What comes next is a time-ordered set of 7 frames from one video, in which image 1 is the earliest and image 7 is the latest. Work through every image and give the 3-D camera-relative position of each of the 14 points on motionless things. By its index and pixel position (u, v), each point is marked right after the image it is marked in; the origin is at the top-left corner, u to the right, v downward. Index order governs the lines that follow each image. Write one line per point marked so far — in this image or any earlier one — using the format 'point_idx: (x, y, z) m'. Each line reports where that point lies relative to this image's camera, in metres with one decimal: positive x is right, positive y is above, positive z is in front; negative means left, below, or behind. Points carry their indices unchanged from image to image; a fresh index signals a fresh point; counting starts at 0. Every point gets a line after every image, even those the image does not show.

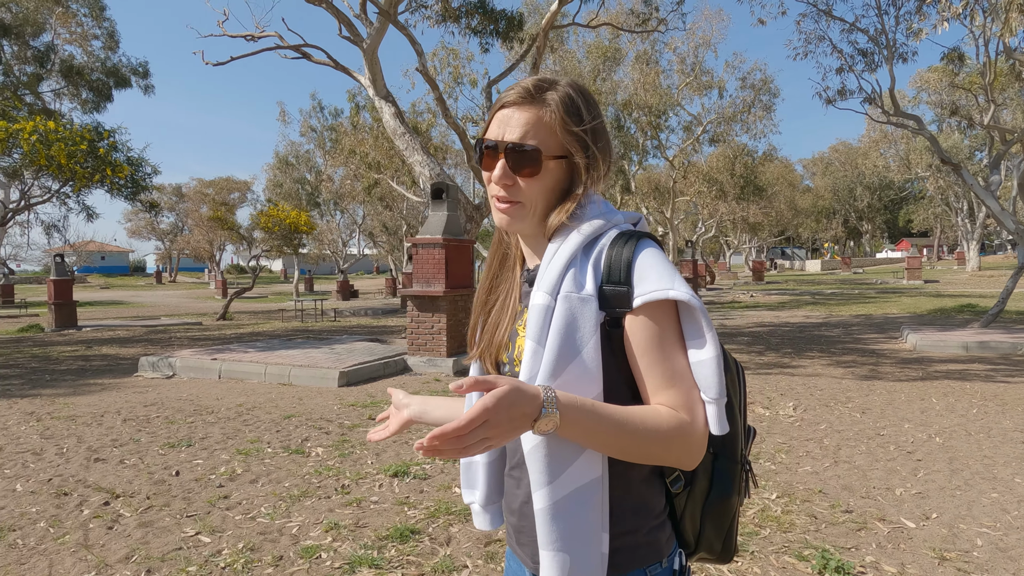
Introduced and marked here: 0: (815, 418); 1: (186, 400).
0: (+3.2, -1.4, +6.5) m
1: (-3.9, -1.4, +7.5) m
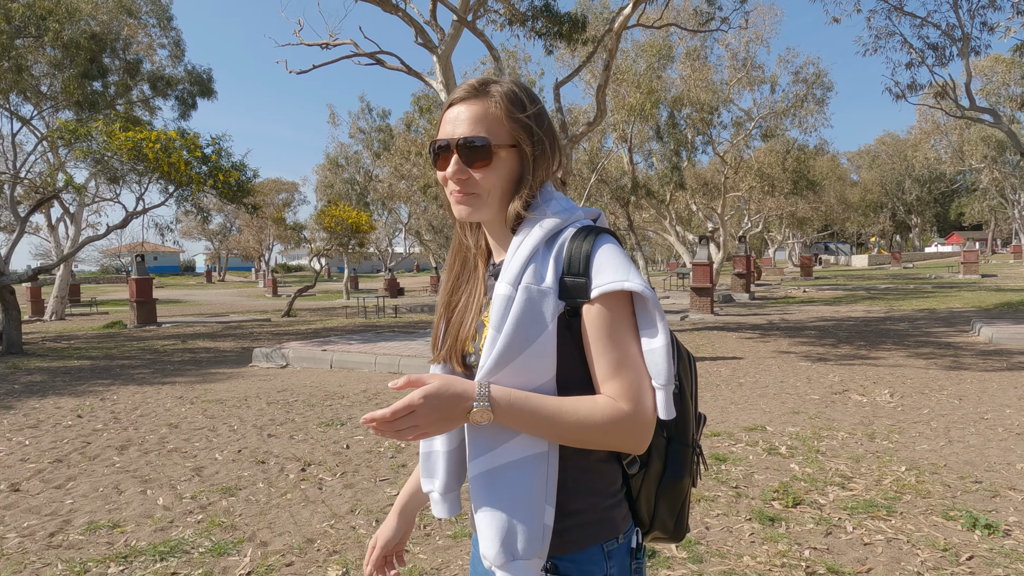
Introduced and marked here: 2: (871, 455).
0: (+4.5, -1.3, +6.8) m
1: (-2.6, -1.3, +8.2) m
2: (+2.9, -1.3, +5.0) m
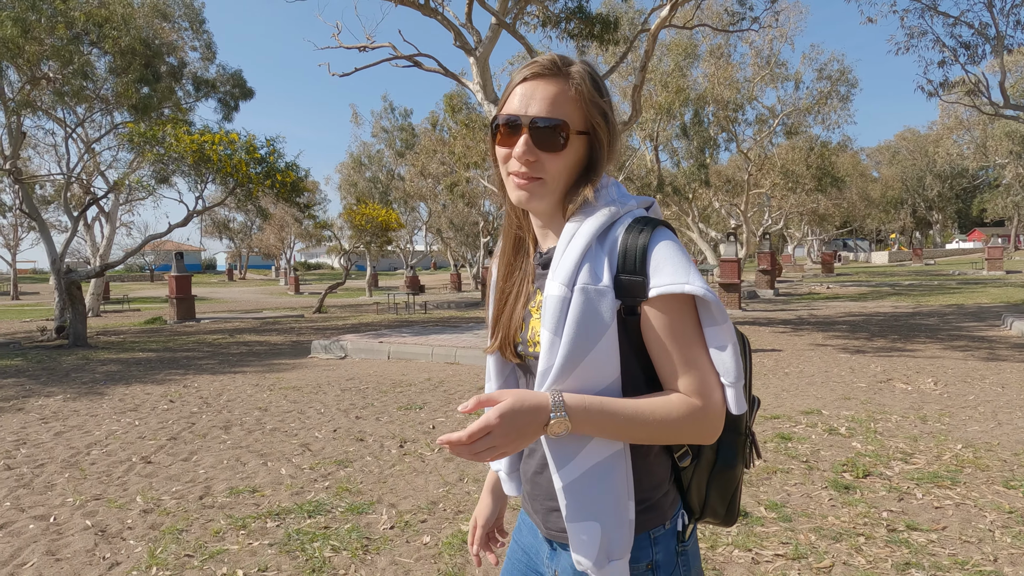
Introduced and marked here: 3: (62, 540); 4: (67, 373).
0: (+5.2, -1.2, +7.1) m
1: (-1.9, -1.2, +8.7) m
2: (+3.6, -1.3, +5.3) m
3: (-2.6, -1.4, +3.5) m
4: (-6.8, -1.3, +9.4) m
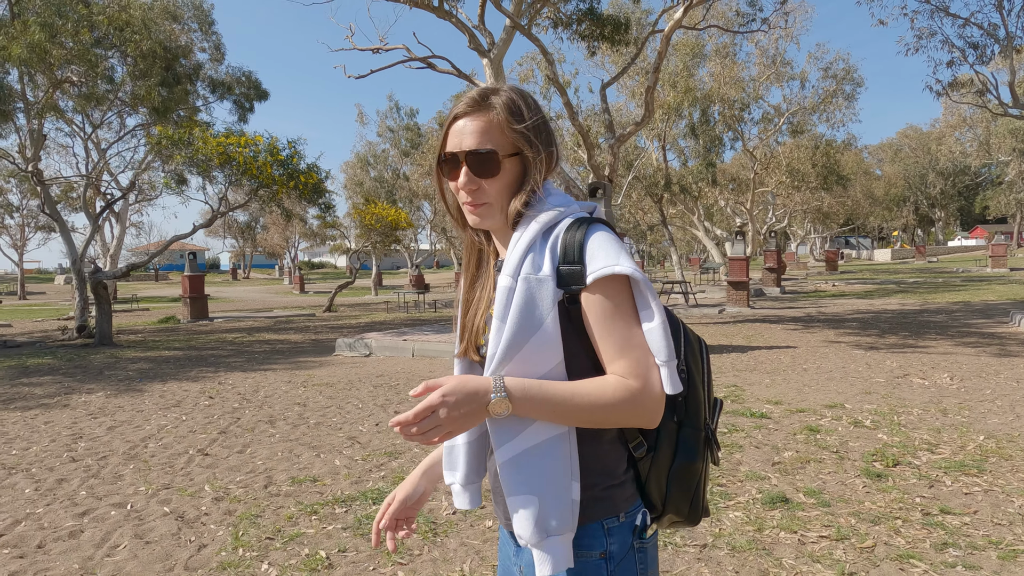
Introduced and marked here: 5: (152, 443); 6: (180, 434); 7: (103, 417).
0: (+5.5, -1.1, +7.4) m
1: (-1.5, -1.2, +8.9) m
2: (+3.9, -1.2, +5.5) m
3: (-2.2, -1.4, +3.8) m
4: (-6.4, -1.3, +9.7) m
5: (-3.2, -1.4, +5.5) m
6: (-3.1, -1.4, +5.8) m
7: (-4.4, -1.4, +6.6) m
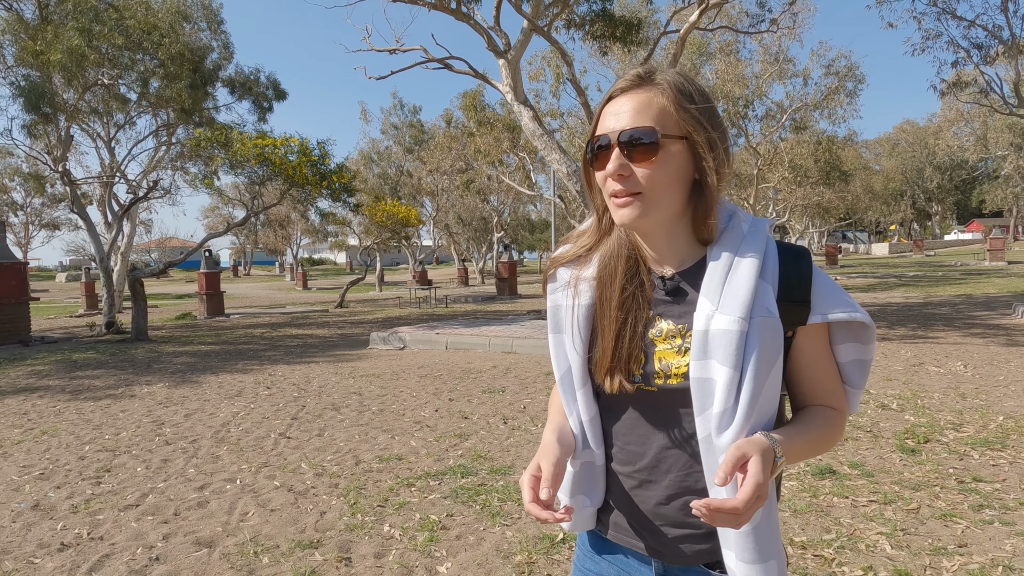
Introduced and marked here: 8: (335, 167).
0: (+6.1, -1.1, +7.8) m
1: (-1.0, -1.1, +9.3) m
2: (+4.4, -1.2, +6.0) m
3: (-1.7, -1.4, +4.2) m
4: (-5.9, -1.3, +10.1) m
5: (-2.7, -1.4, +6.0) m
6: (-2.6, -1.3, +6.3) m
7: (-3.8, -1.3, +7.0) m
8: (-3.8, +2.6, +13.2) m
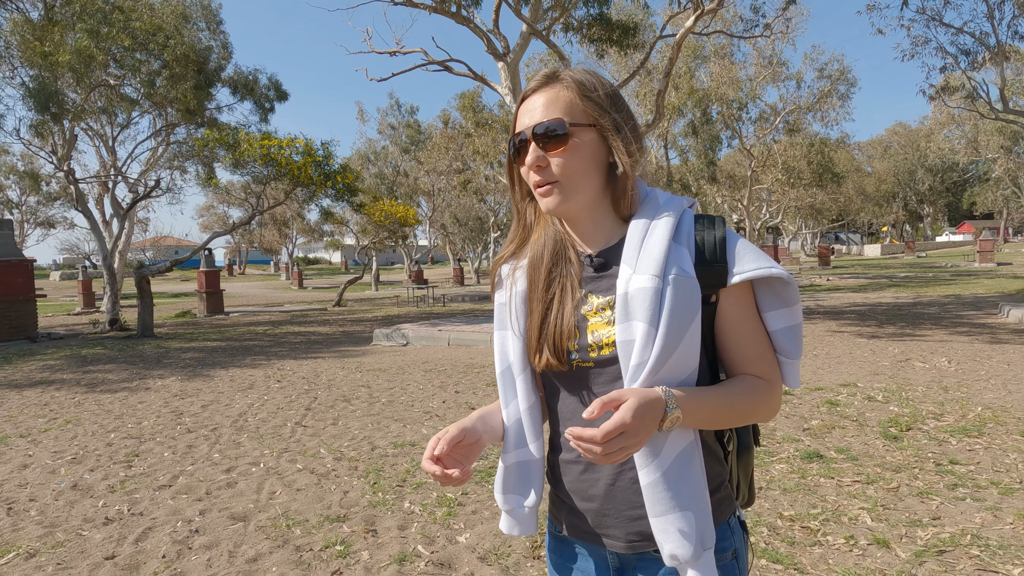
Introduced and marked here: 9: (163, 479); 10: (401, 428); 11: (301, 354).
0: (+6.1, -1.0, +8.2) m
1: (-1.0, -1.1, +9.6) m
2: (+4.5, -1.2, +6.3) m
3: (-1.6, -1.4, +4.5) m
4: (-5.9, -1.2, +10.3) m
5: (-2.6, -1.3, +6.2) m
6: (-2.6, -1.3, +6.5) m
7: (-3.8, -1.3, +7.3) m
8: (-3.8, +2.6, +13.4) m
9: (-2.5, -1.4, +4.5) m
10: (-1.0, -1.3, +5.7) m
11: (-3.6, -1.1, +10.7) m
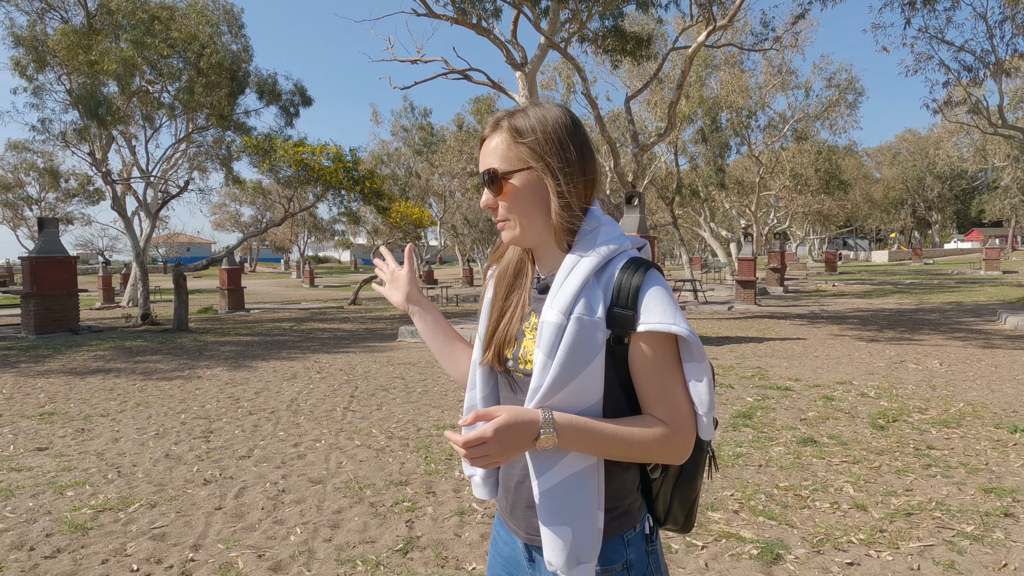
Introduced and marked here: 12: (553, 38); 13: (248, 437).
0: (+6.4, -1.1, +8.8) m
1: (-0.7, -1.1, +10.3) m
2: (+4.8, -1.2, +6.9) m
3: (-1.4, -1.4, +5.2) m
4: (-5.6, -1.2, +11.0) m
5: (-2.4, -1.3, +6.9) m
6: (-2.3, -1.3, +7.2) m
7: (-3.5, -1.3, +8.0) m
8: (-3.4, +2.6, +14.2) m
9: (-2.3, -1.4, +5.2) m
10: (-0.8, -1.3, +6.4) m
11: (-3.3, -1.1, +11.4) m
12: (+1.1, +6.5, +16.1) m
13: (-2.4, -1.4, +5.6) m
